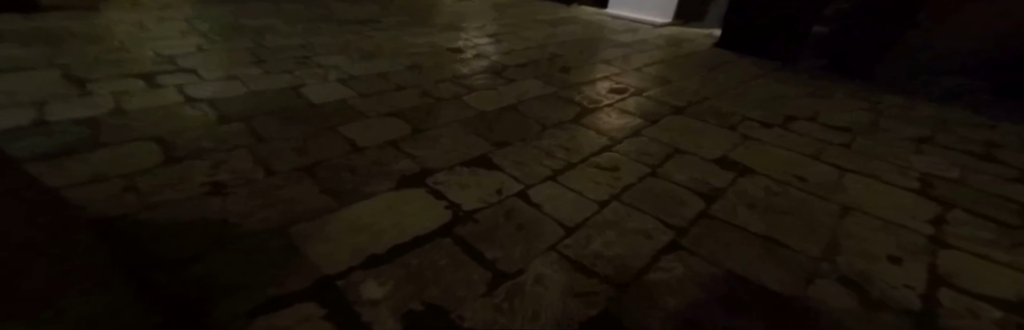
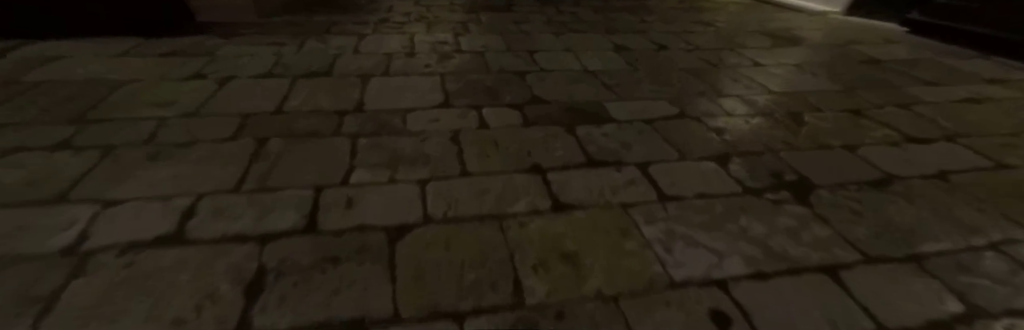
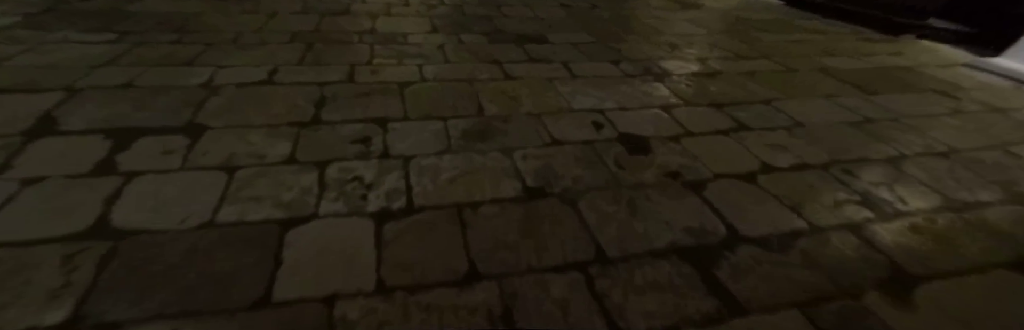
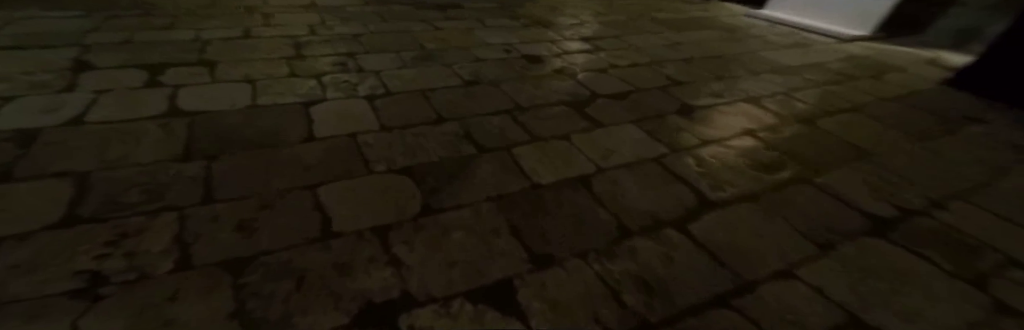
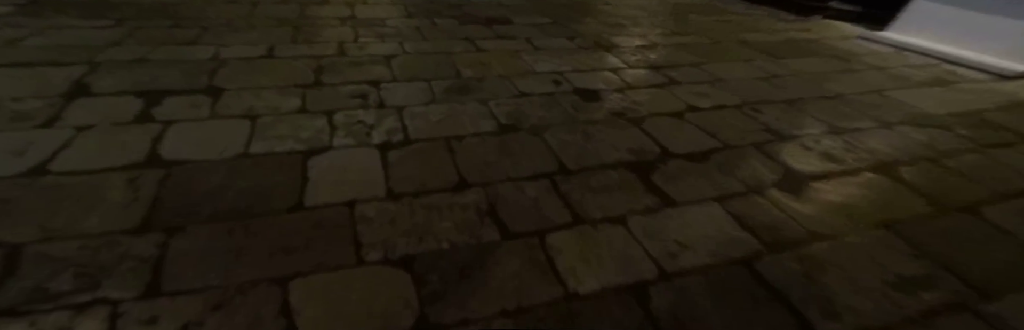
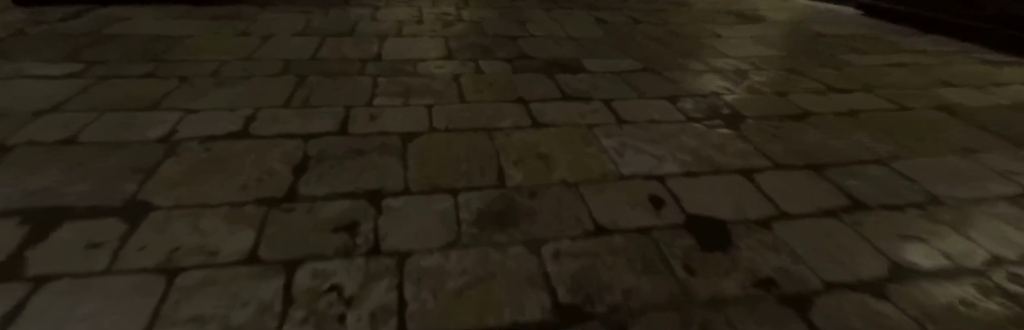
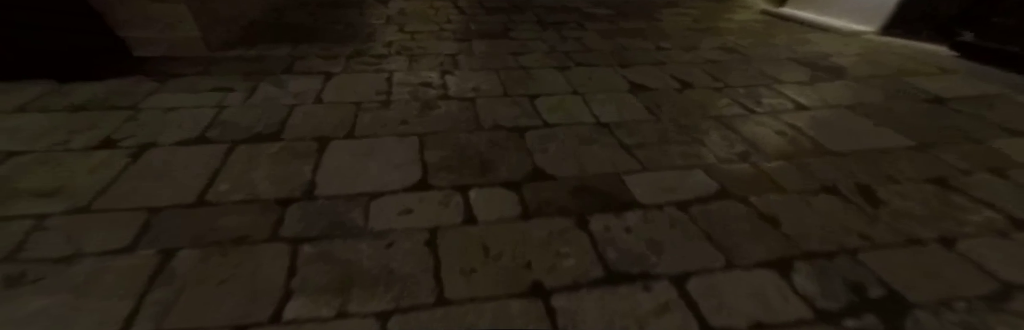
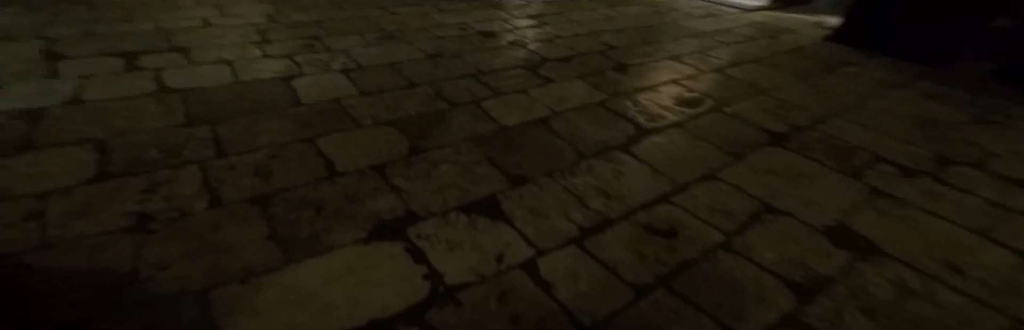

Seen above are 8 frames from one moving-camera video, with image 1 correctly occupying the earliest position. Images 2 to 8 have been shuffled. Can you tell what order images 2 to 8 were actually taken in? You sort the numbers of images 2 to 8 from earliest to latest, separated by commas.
8, 4, 5, 3, 6, 2, 7
